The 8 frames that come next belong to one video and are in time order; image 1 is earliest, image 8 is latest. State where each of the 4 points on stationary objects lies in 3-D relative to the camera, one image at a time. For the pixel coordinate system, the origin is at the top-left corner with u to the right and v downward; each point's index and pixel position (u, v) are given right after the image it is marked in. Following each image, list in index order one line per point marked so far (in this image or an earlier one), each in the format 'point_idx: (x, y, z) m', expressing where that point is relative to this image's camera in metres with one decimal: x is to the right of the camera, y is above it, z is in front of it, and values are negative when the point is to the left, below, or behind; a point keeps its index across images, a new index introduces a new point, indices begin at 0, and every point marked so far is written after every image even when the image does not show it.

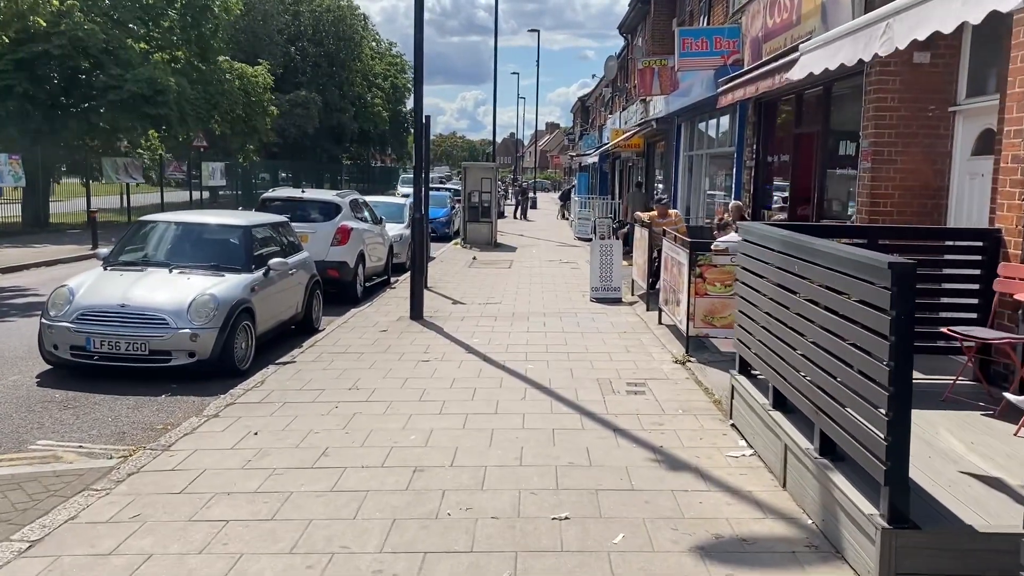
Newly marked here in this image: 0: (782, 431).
0: (+1.6, -0.9, +4.9) m
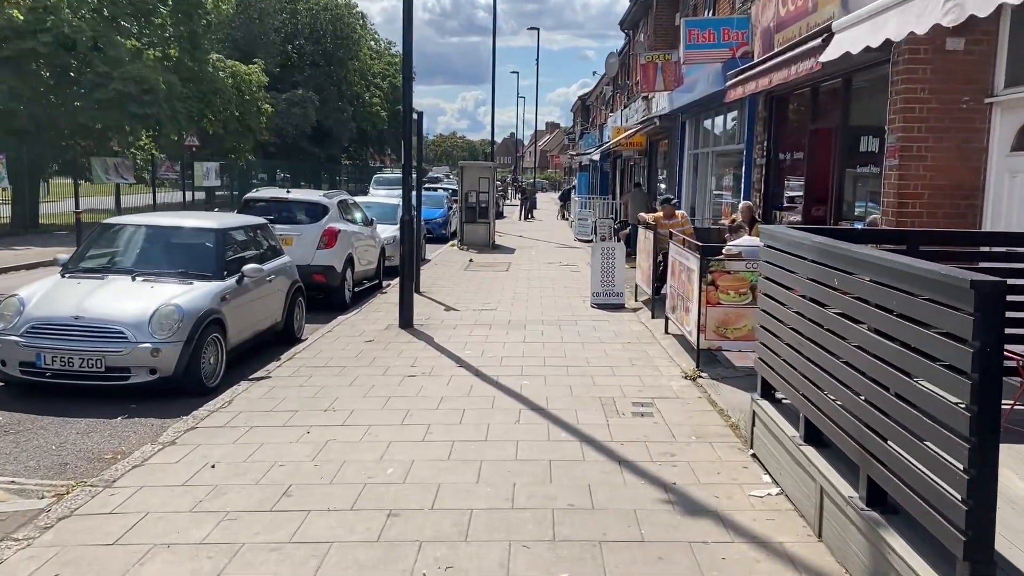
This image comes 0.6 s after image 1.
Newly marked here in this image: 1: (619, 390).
0: (+1.6, -0.9, +4.2) m
1: (+0.9, -0.9, +7.1) m
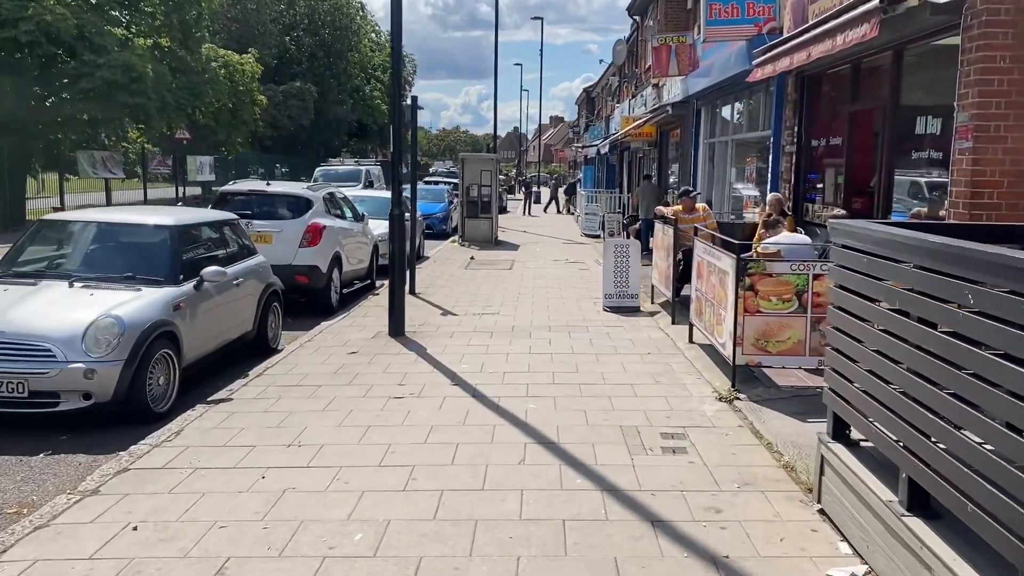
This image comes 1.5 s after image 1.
0: (+1.6, -1.0, +3.0) m
1: (+1.0, -0.9, +5.9) m
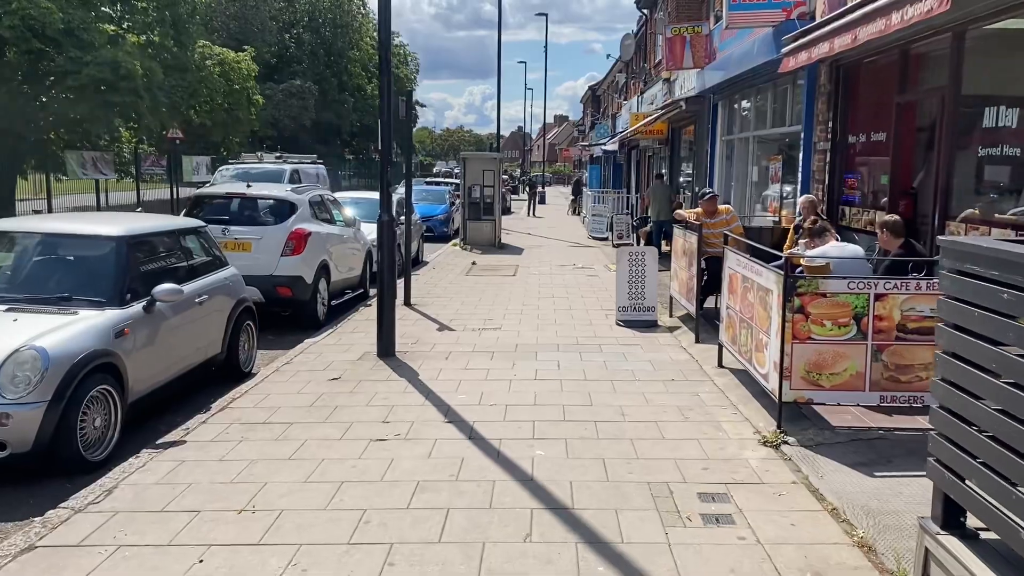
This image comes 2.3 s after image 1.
0: (+1.6, -1.2, +2.0) m
1: (+1.0, -1.1, +4.9) m
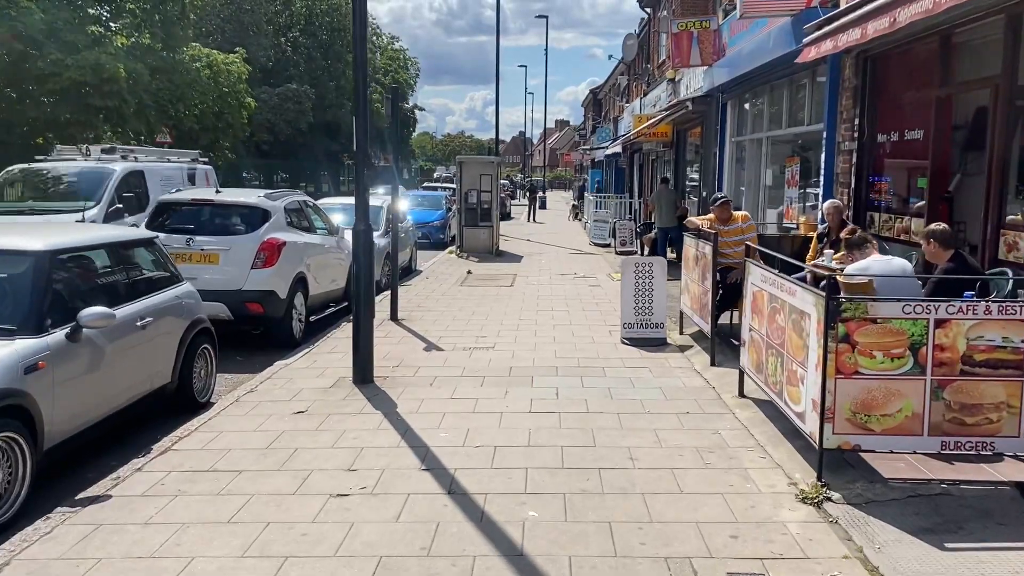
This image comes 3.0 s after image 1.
0: (+1.5, -1.3, +1.1) m
1: (+0.9, -1.2, +4.0) m
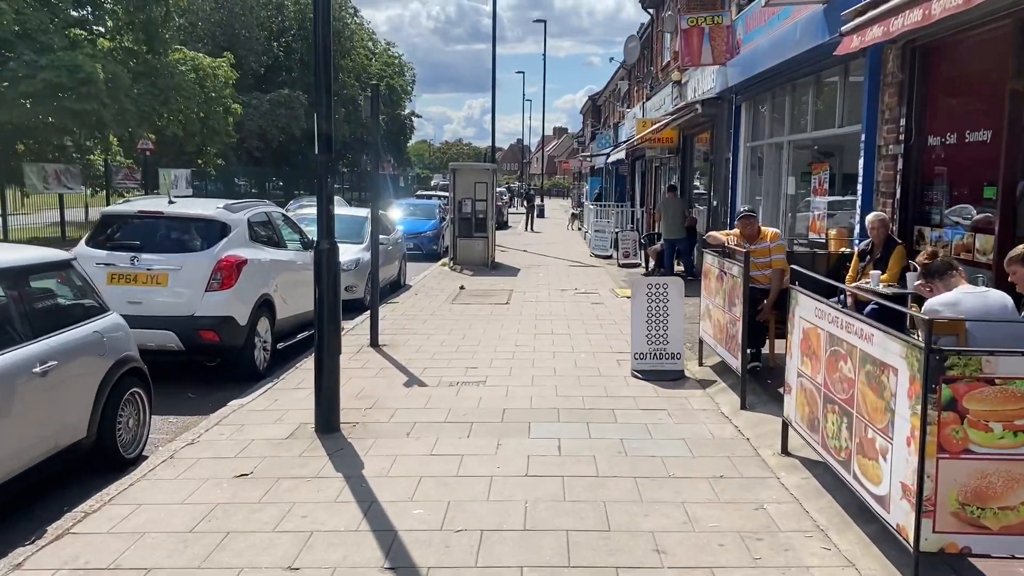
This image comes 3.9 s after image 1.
0: (+1.5, -1.5, -0.1) m
1: (+0.9, -1.4, +2.8) m
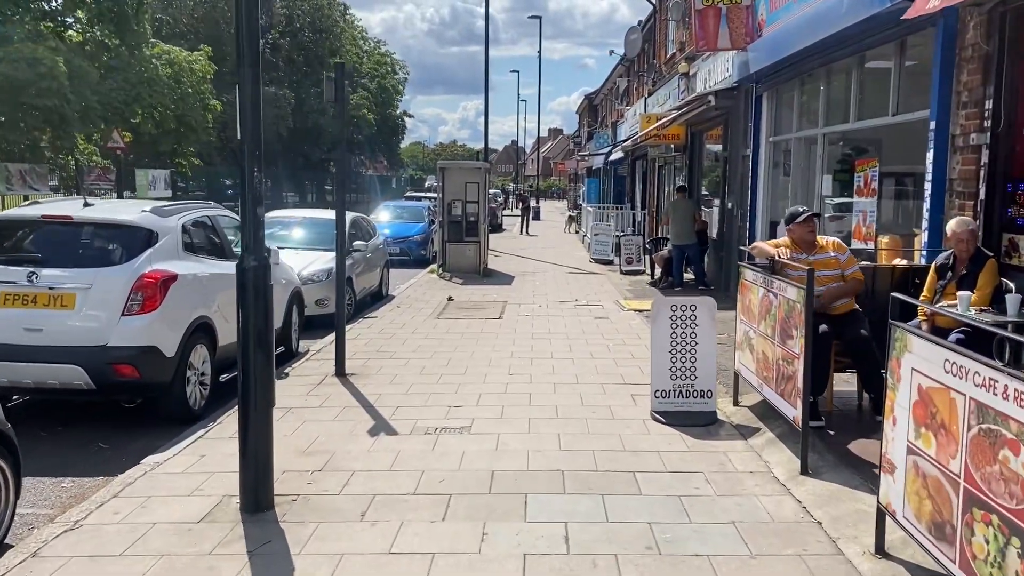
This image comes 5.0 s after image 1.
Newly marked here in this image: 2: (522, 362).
0: (+1.5, -1.6, -1.5) m
1: (+0.8, -1.6, +1.3) m
2: (+0.1, -0.8, +8.4) m
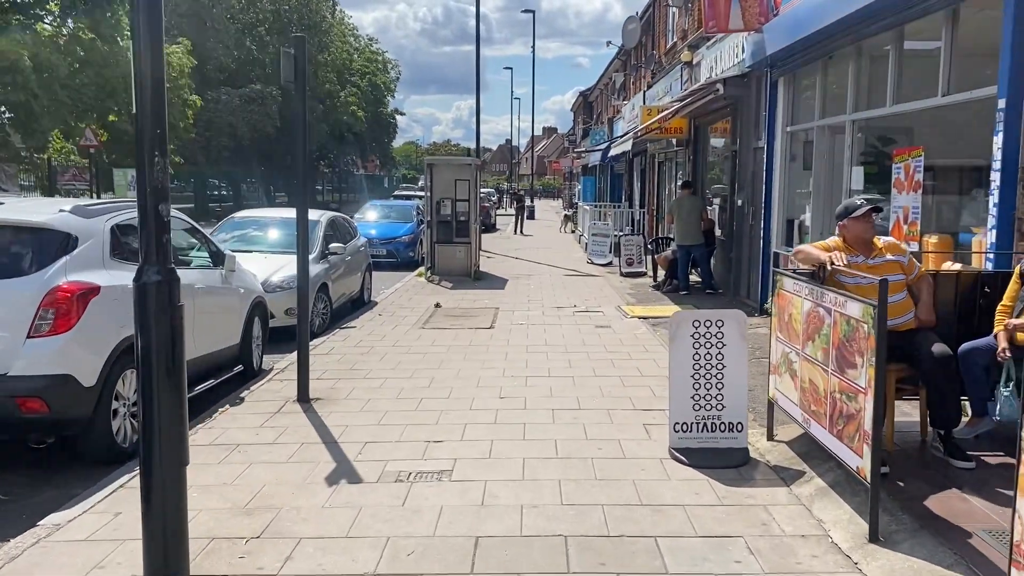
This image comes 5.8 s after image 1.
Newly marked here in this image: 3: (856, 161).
0: (+1.5, -1.7, -2.6) m
1: (+0.8, -1.7, +0.3) m
2: (0.0, -0.9, +7.3) m
3: (+3.8, +1.4, +8.8) m
